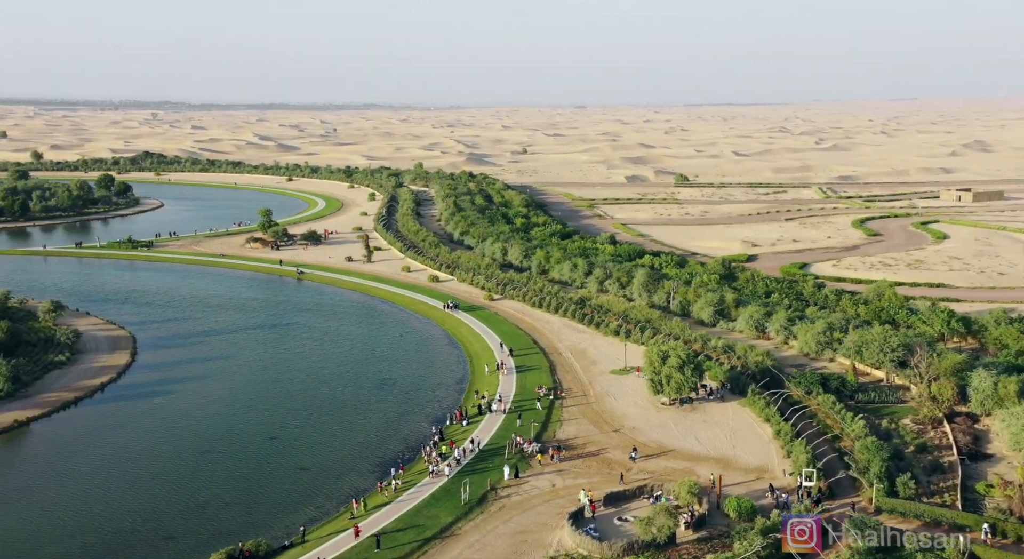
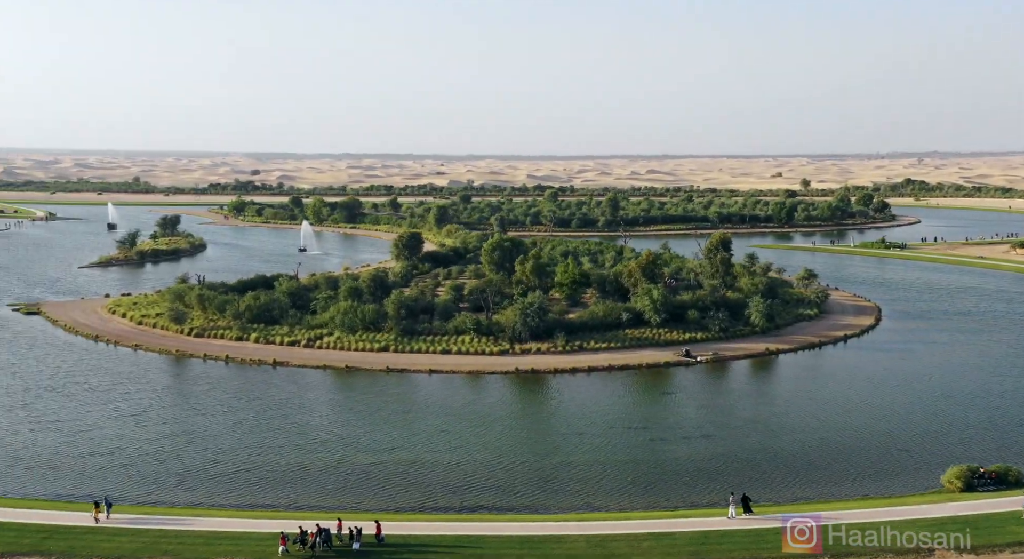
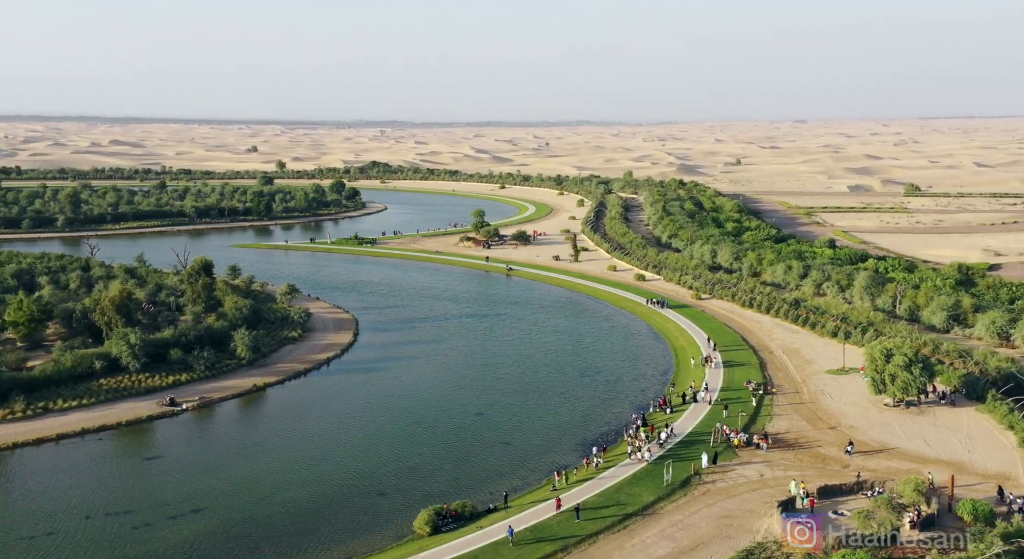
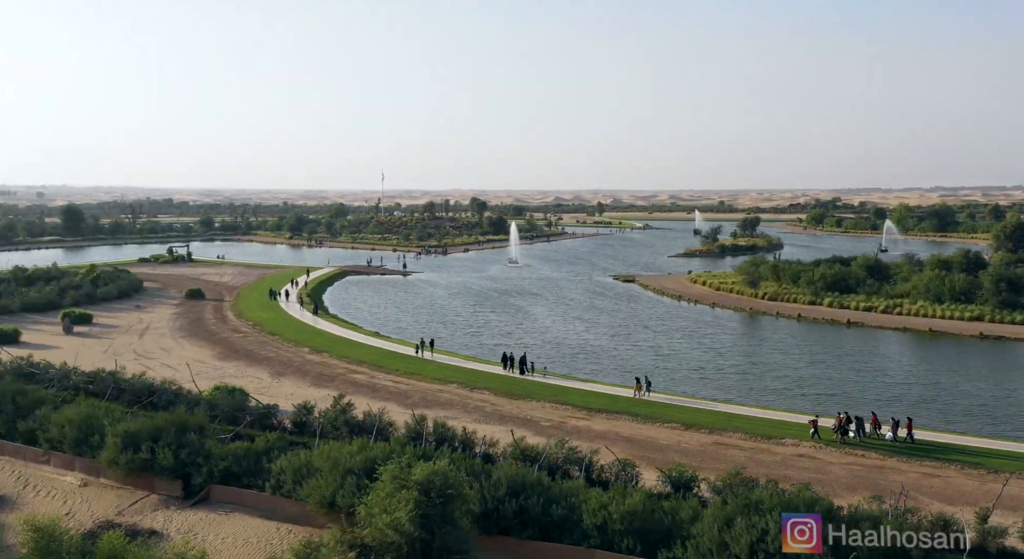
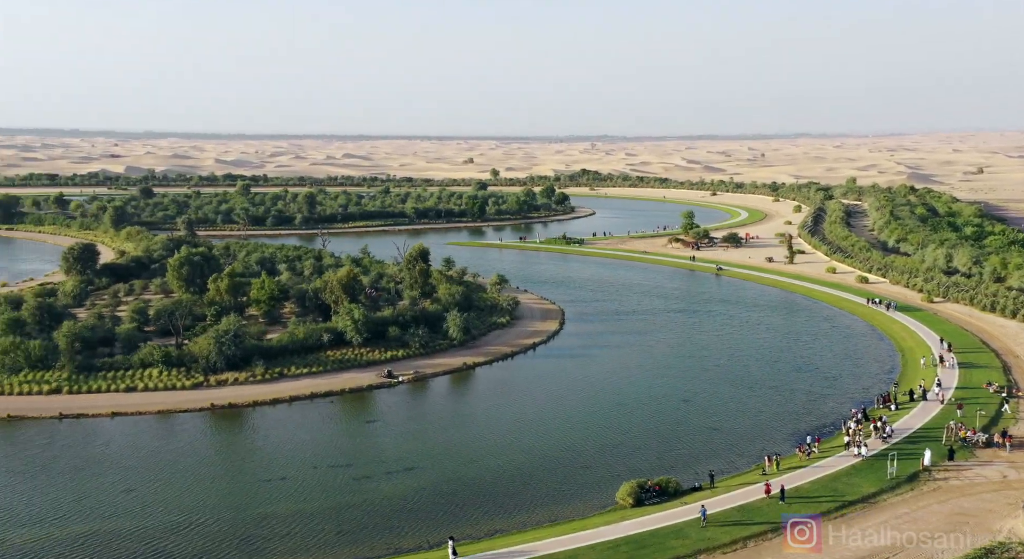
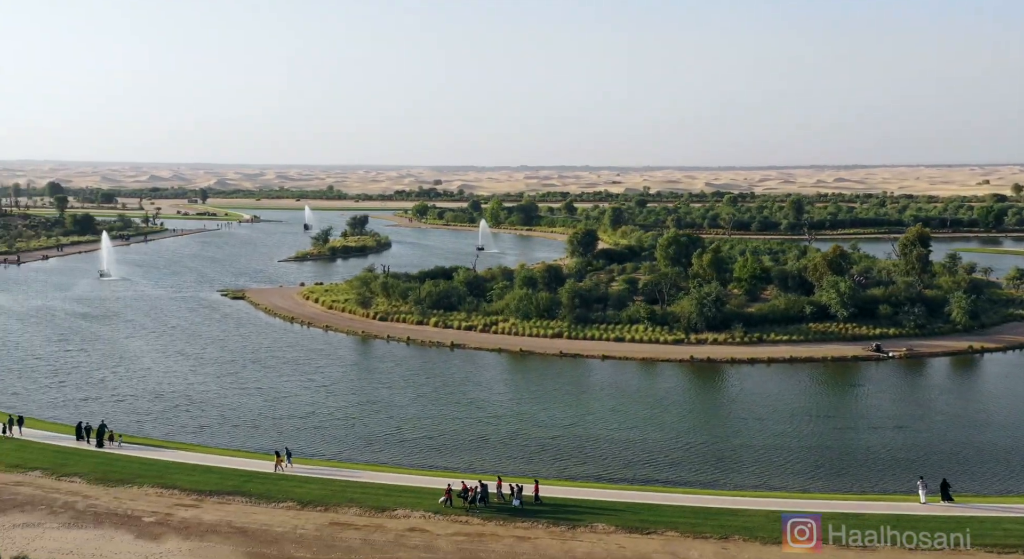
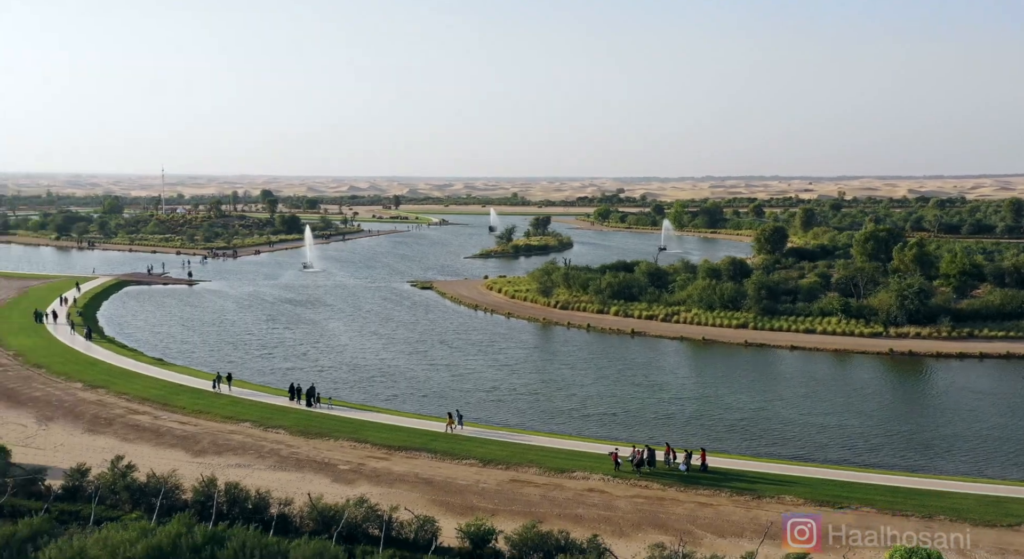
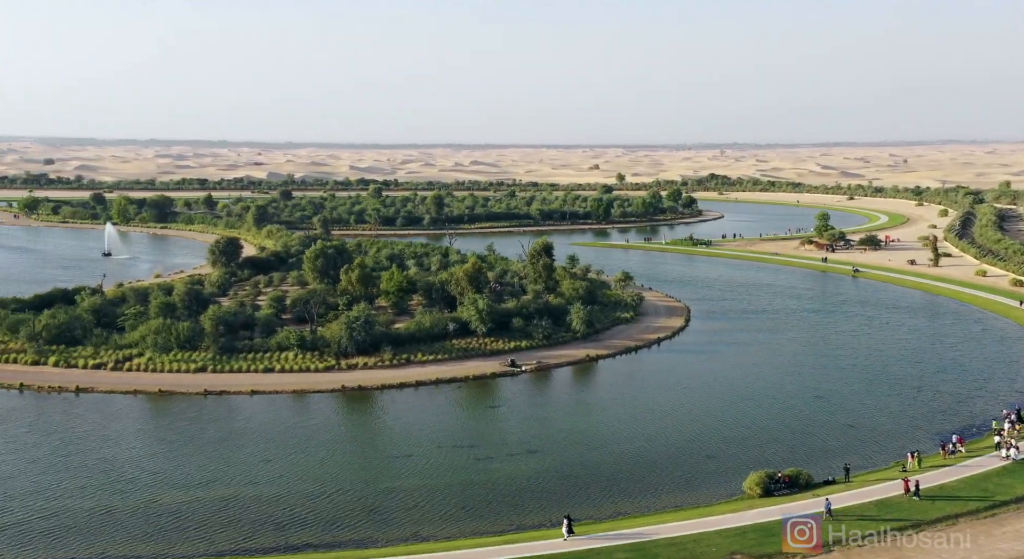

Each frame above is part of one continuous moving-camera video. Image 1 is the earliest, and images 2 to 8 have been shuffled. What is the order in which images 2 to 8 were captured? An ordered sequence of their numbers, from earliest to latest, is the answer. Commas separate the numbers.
3, 5, 8, 2, 6, 7, 4
